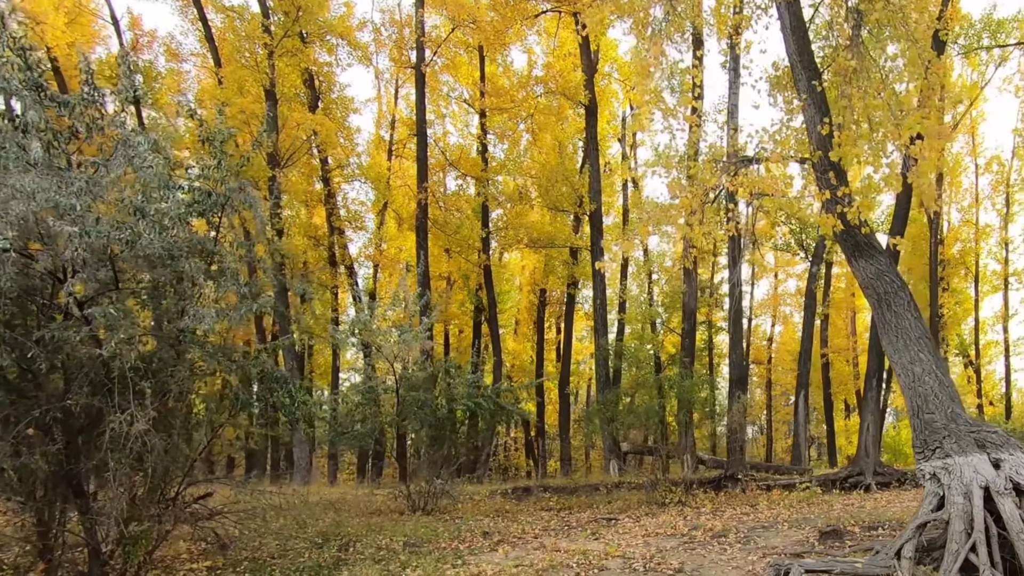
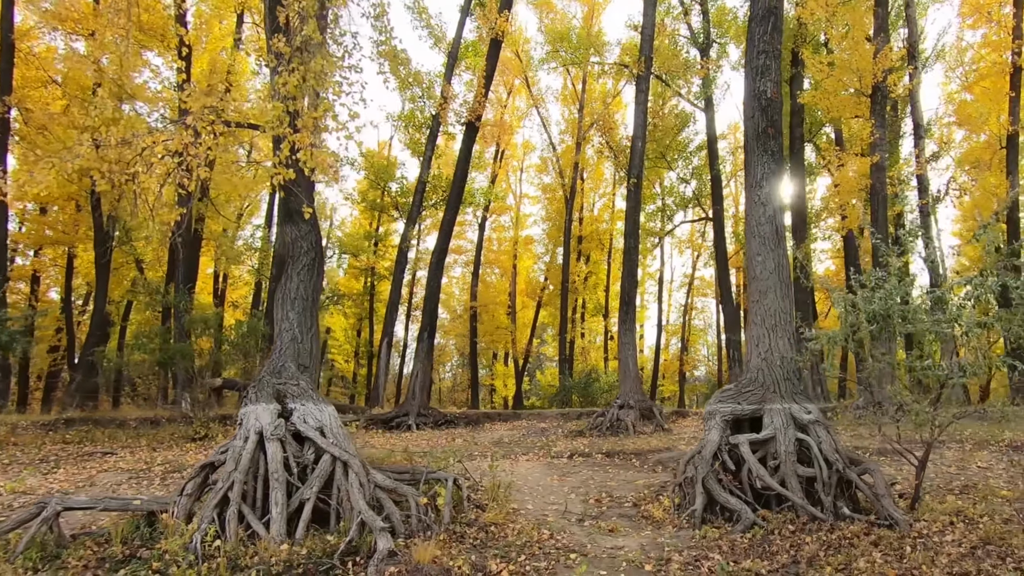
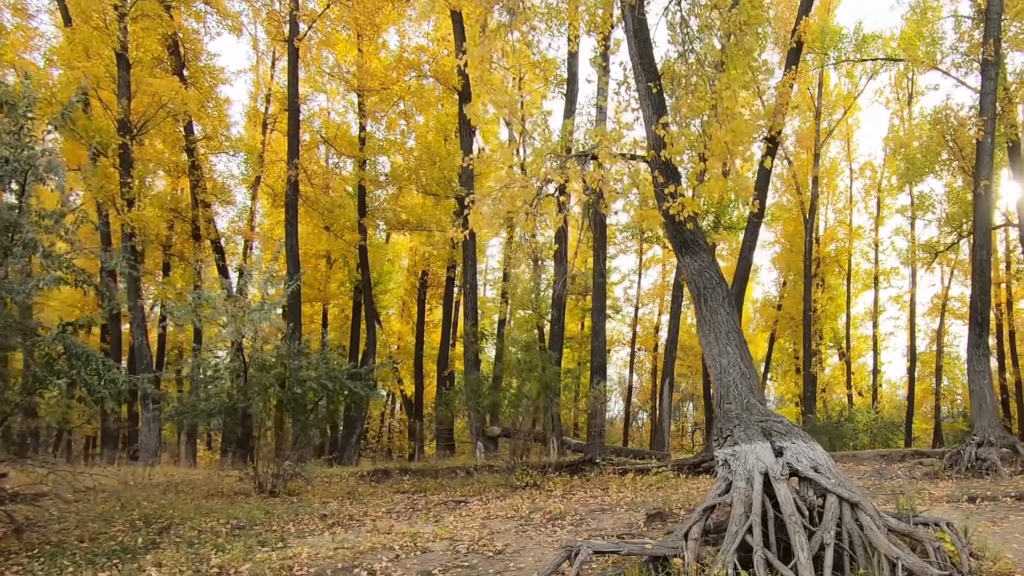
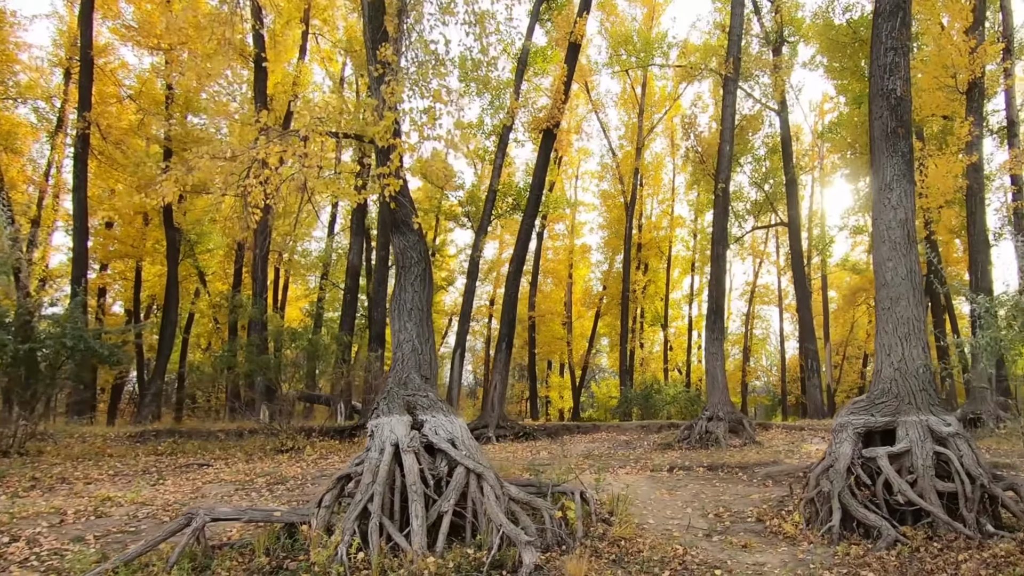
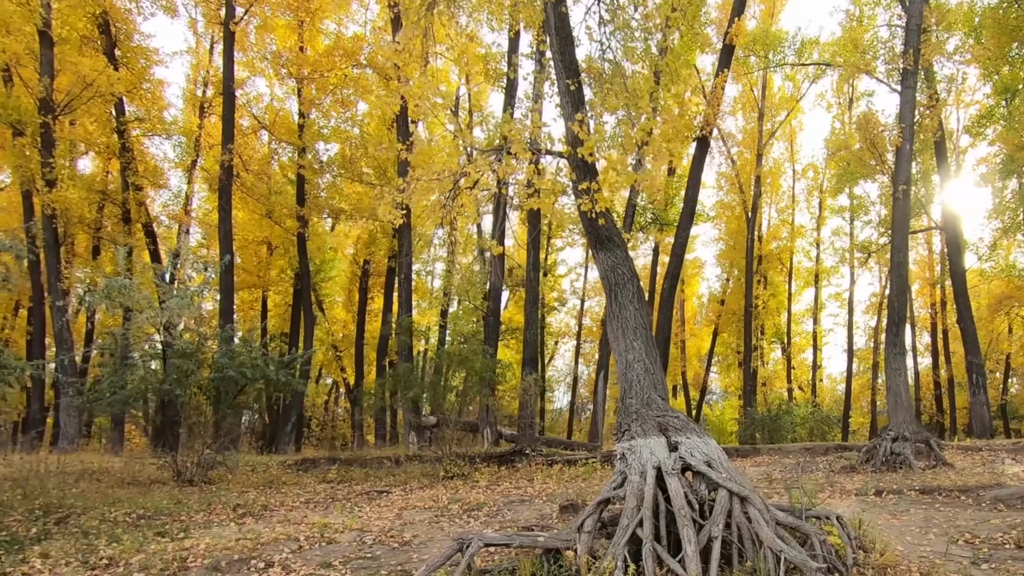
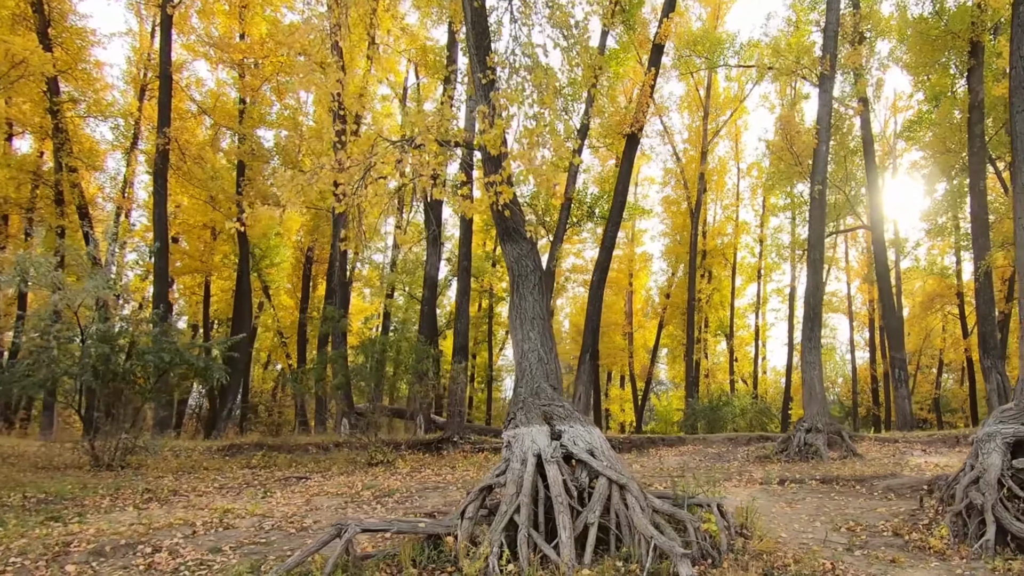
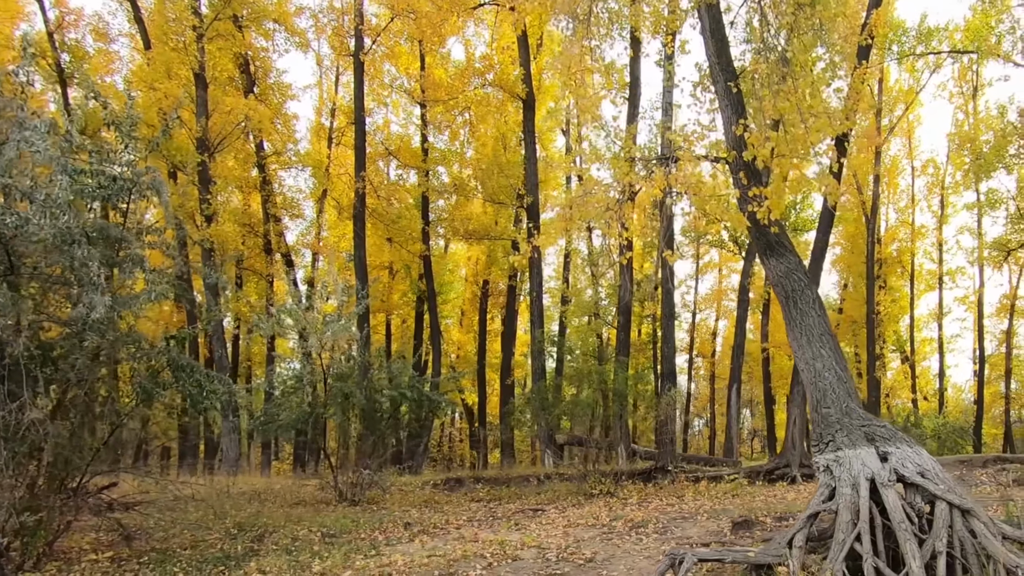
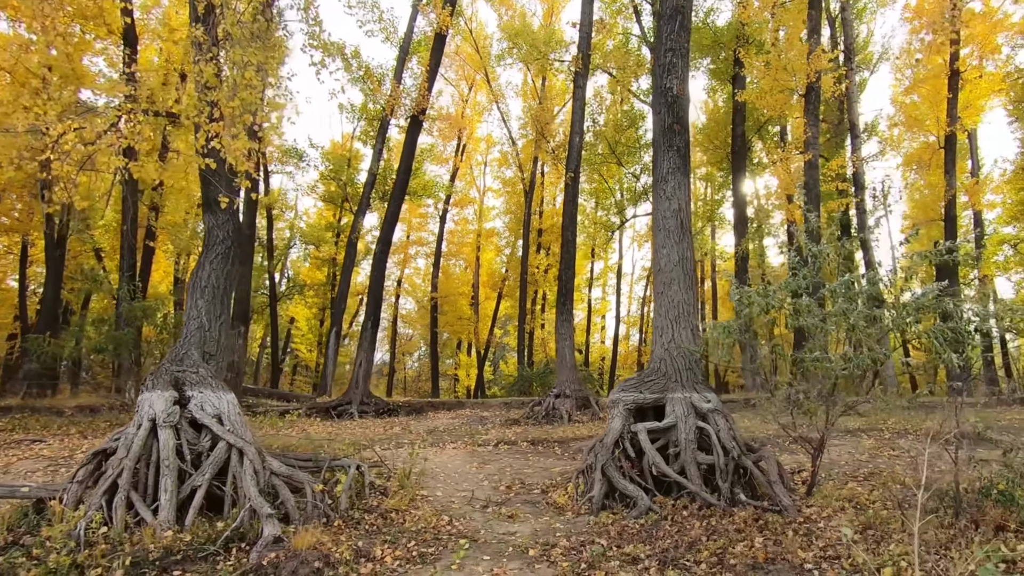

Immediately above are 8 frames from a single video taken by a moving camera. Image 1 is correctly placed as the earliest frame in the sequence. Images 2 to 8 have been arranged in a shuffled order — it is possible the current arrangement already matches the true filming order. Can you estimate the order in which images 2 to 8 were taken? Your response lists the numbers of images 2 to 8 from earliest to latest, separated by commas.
7, 3, 5, 6, 4, 2, 8
